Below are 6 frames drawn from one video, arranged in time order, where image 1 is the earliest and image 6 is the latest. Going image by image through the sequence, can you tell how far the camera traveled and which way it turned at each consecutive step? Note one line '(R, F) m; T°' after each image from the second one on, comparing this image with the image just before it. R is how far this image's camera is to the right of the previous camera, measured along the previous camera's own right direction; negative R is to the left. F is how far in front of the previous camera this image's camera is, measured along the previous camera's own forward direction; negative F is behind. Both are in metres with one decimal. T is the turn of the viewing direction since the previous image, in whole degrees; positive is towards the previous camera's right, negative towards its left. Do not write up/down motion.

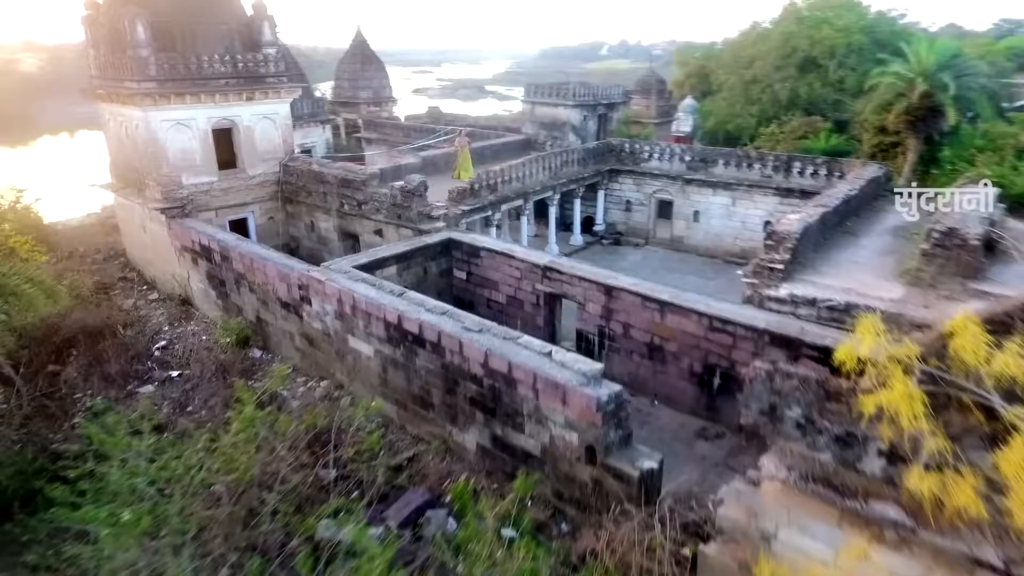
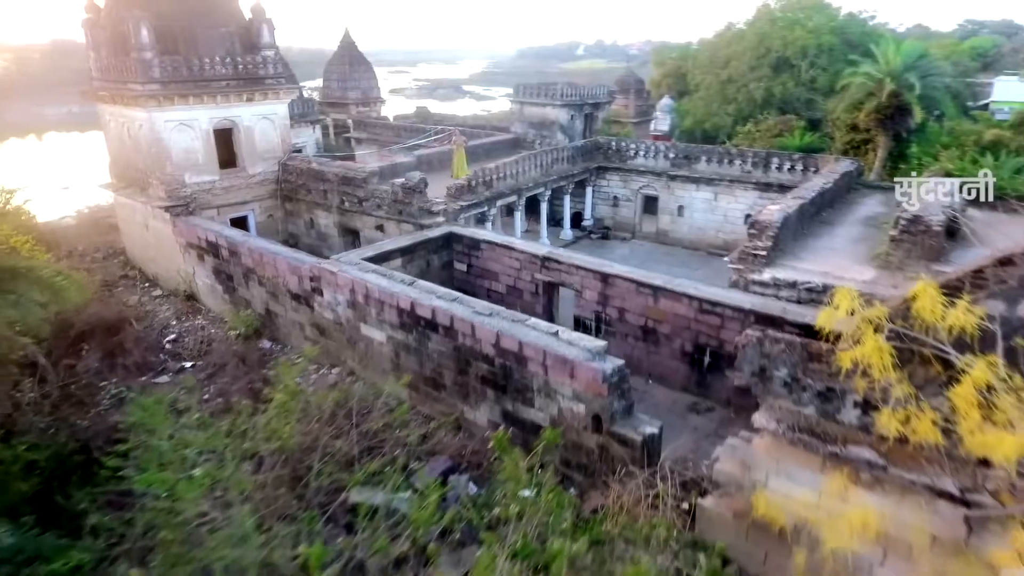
(-0.2, -0.4) m; +2°
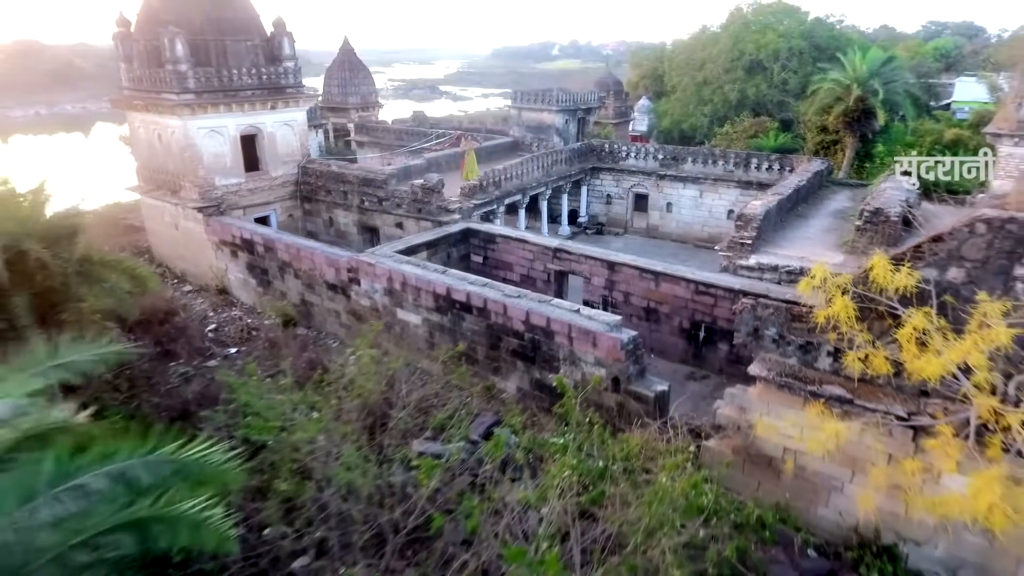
(-0.5, -0.9) m; +2°
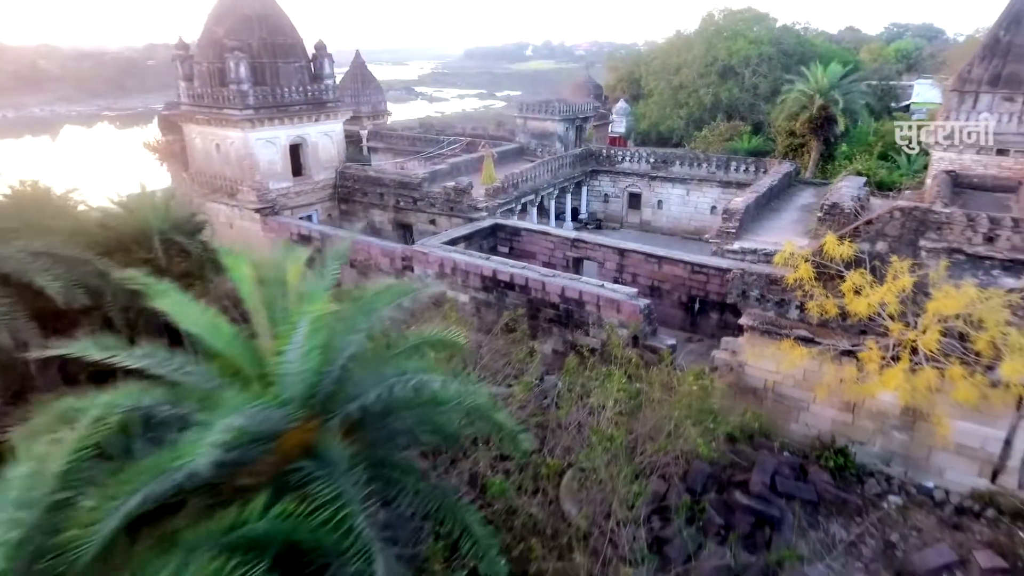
(-0.8, -1.6) m; +2°
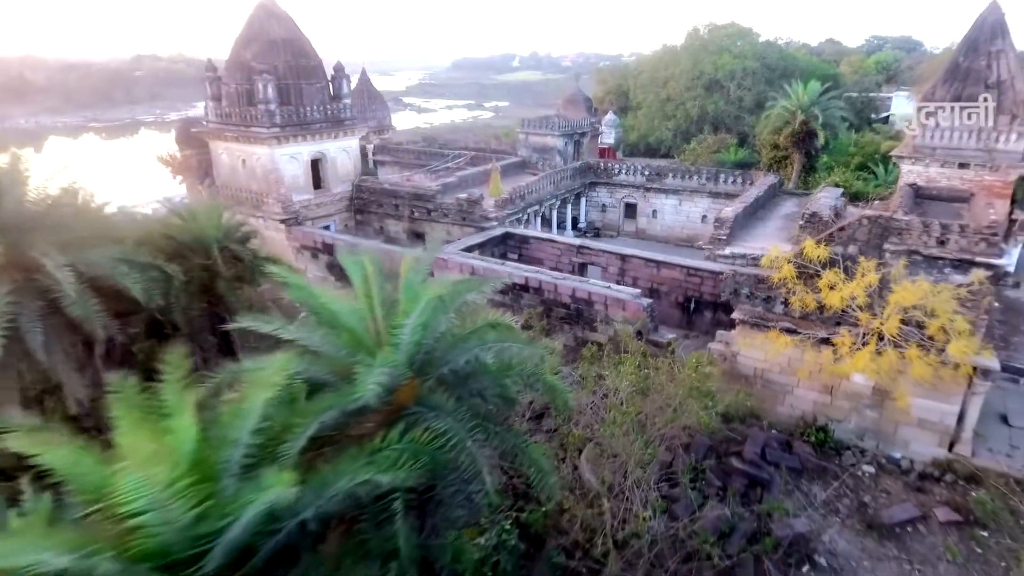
(-0.4, -0.9) m; +1°
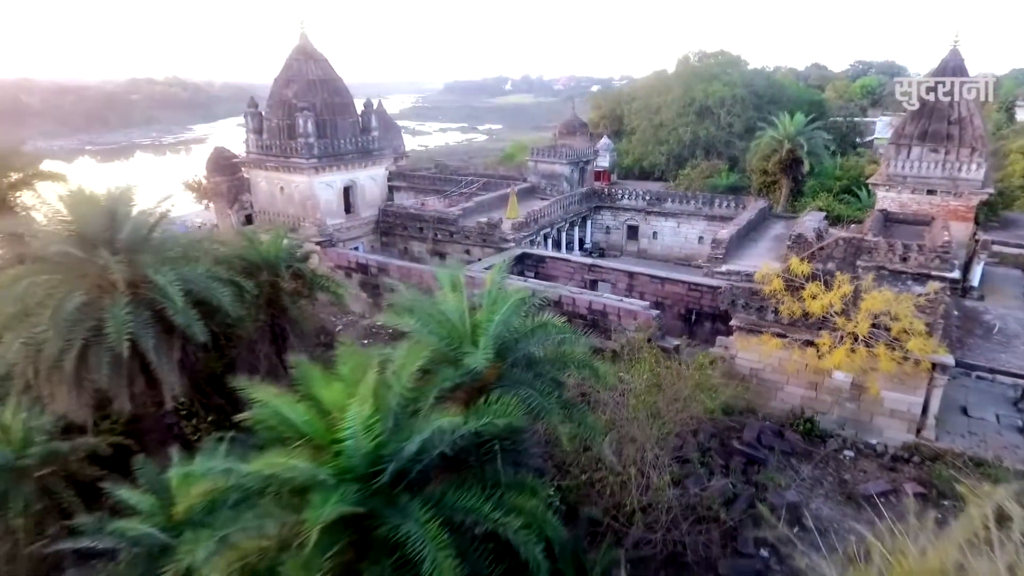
(-0.5, -1.2) m; +1°
